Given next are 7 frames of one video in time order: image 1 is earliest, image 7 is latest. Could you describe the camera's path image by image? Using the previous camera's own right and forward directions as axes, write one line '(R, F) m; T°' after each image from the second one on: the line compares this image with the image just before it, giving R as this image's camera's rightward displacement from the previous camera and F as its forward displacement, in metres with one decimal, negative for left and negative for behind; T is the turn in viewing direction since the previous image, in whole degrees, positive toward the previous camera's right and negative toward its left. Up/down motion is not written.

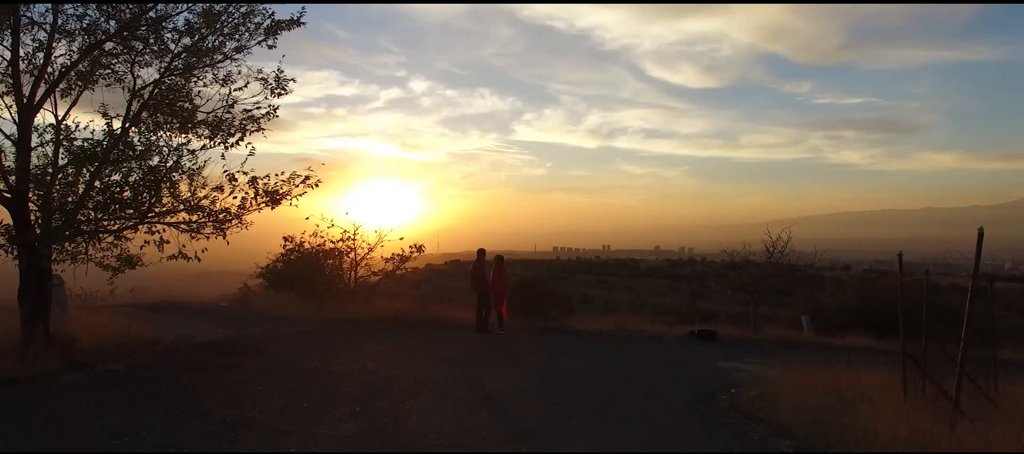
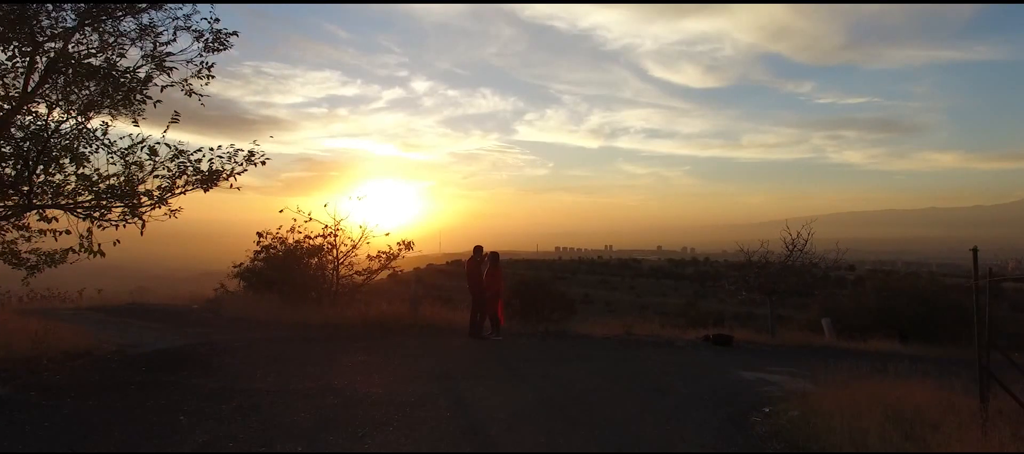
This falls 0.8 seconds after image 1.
(+0.1, +1.4) m; 0°
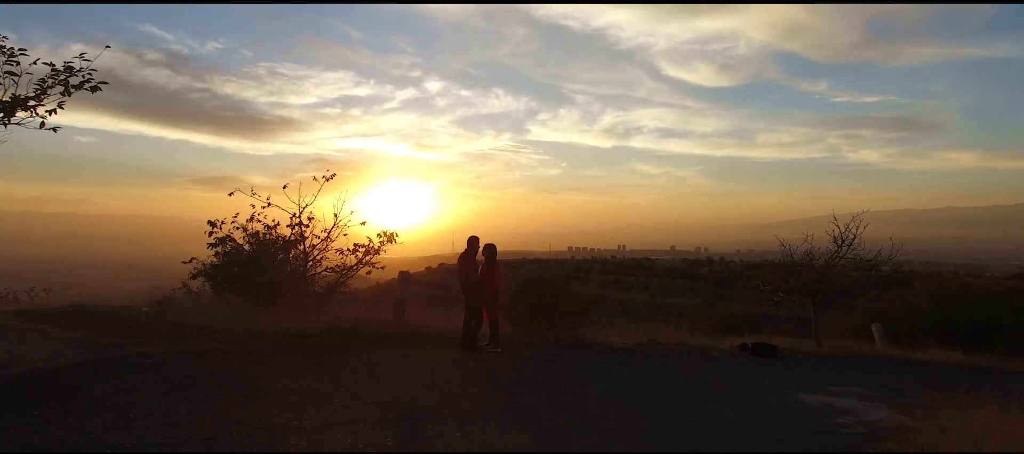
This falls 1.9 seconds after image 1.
(+0.2, +2.2) m; -1°
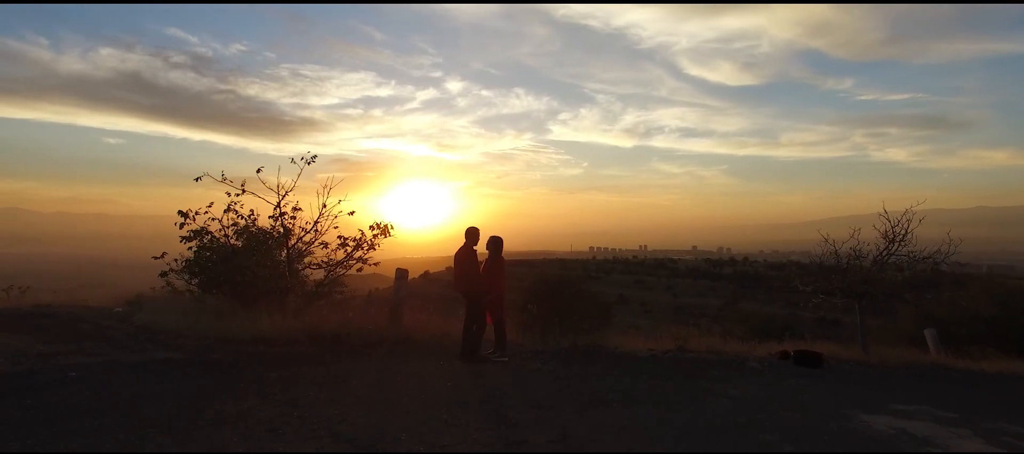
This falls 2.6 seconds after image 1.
(+0.2, +1.4) m; -2°
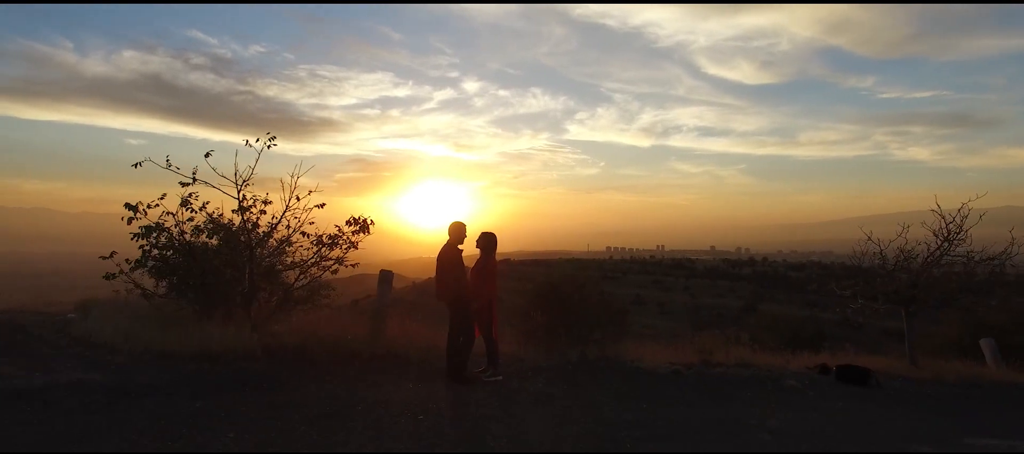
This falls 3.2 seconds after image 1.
(+0.2, +1.4) m; -1°
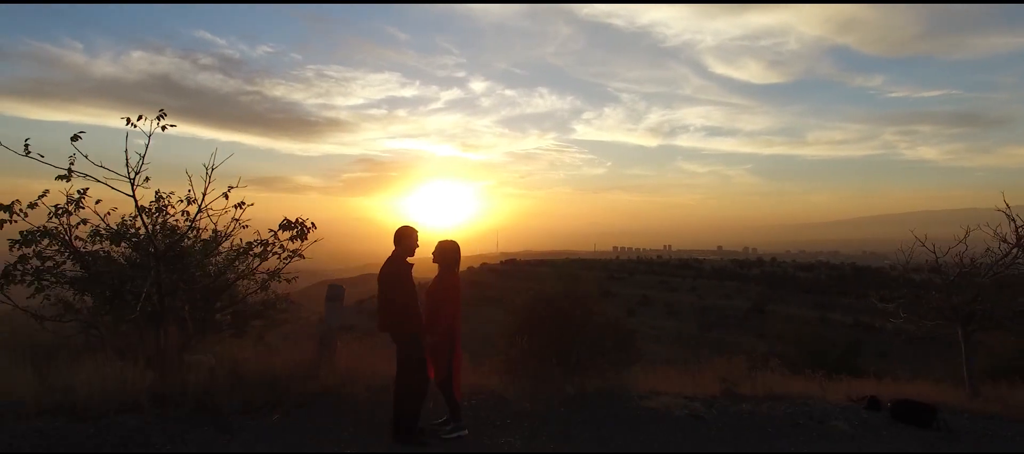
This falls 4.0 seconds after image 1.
(+0.1, +0.6) m; -1°
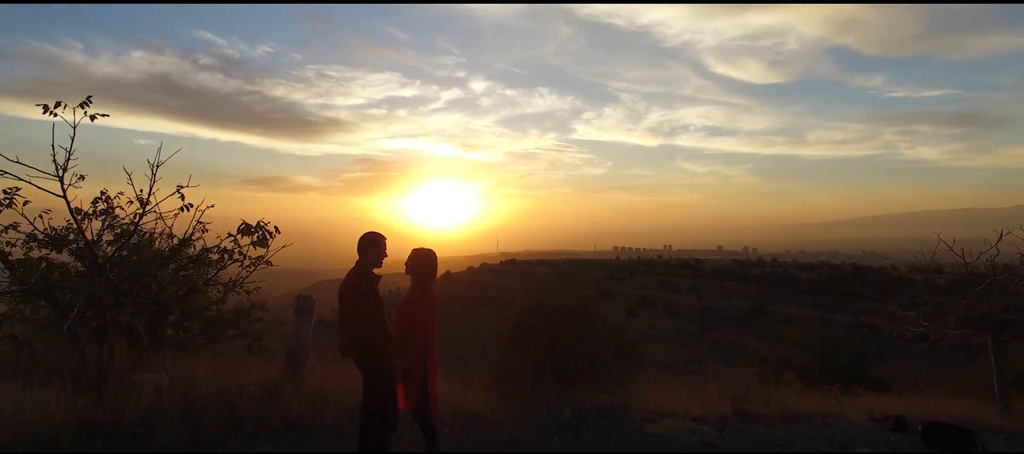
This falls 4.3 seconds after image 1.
(-0.1, 0.0) m; 0°
